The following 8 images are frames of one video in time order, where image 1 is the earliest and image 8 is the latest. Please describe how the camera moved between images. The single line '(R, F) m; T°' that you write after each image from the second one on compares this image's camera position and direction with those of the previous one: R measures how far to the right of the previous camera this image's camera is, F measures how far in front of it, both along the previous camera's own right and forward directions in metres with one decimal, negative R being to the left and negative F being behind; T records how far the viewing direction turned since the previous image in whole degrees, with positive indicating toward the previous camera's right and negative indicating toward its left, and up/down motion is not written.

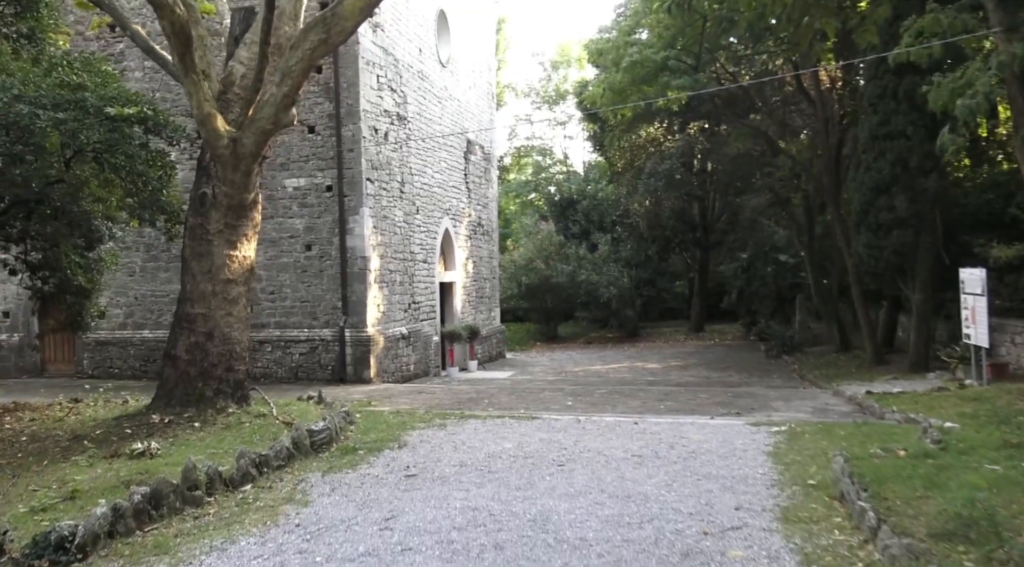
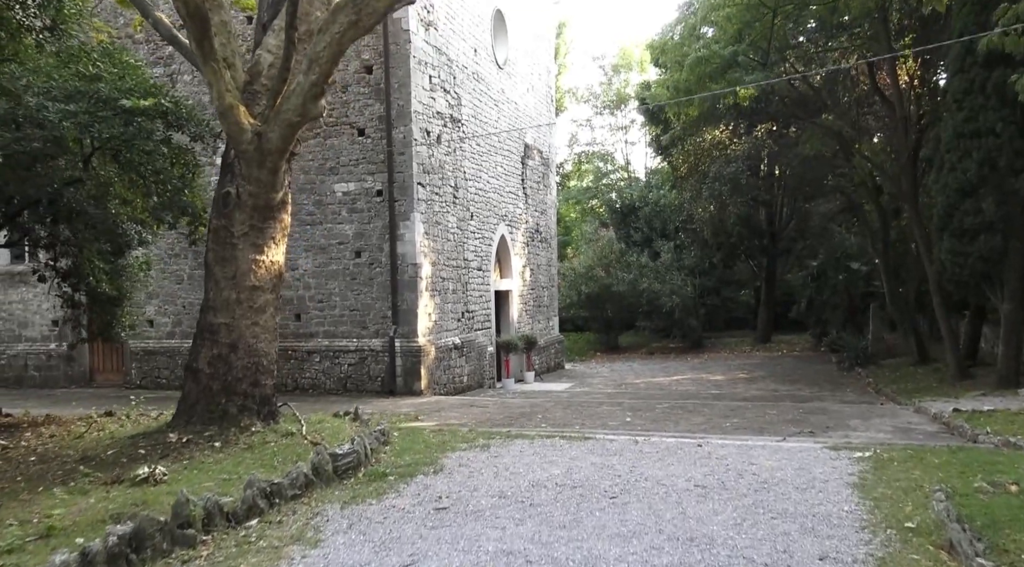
(+0.1, +0.6) m; -4°
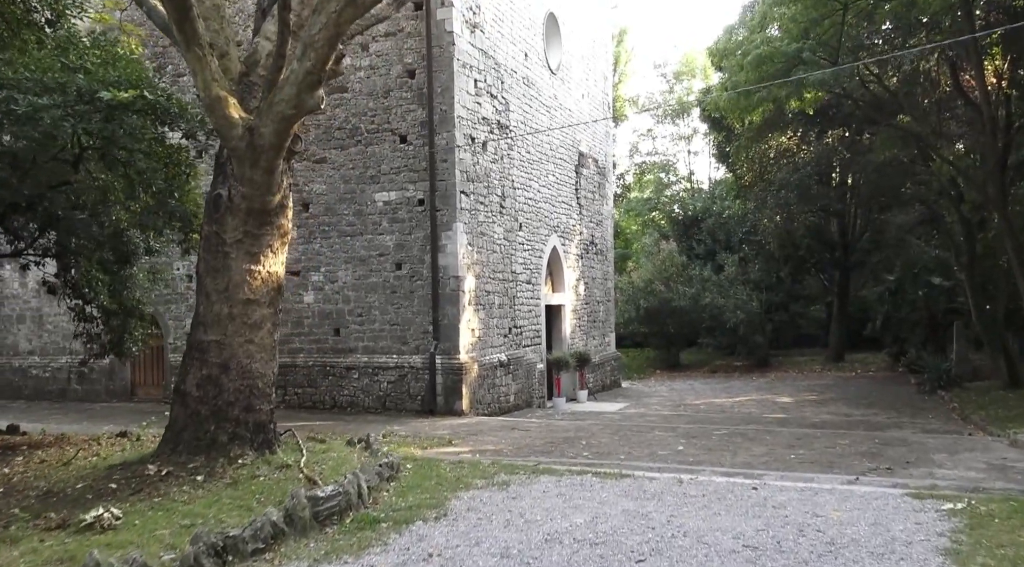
(+0.2, +0.7) m; -4°
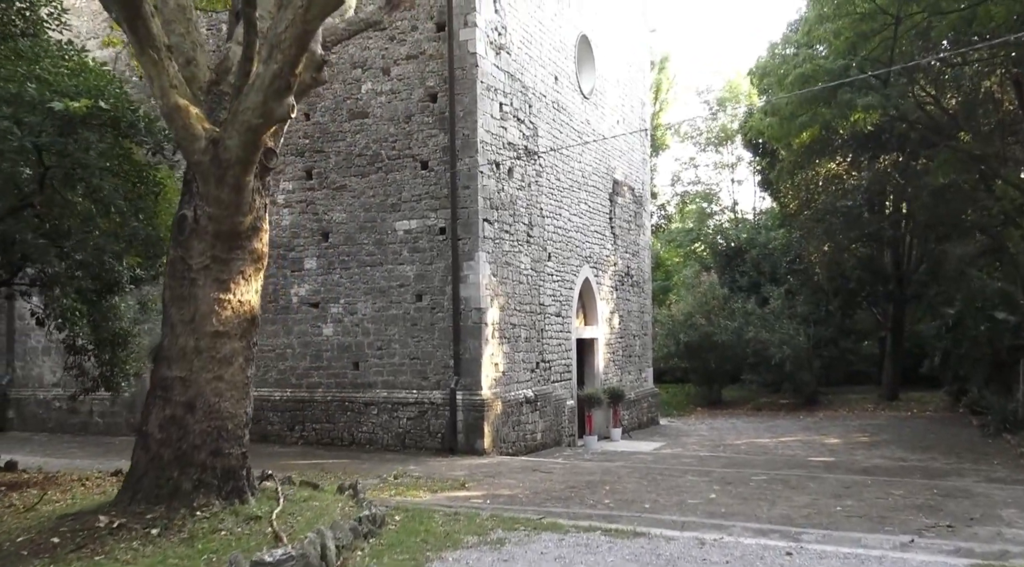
(+0.2, +0.5) m; -3°
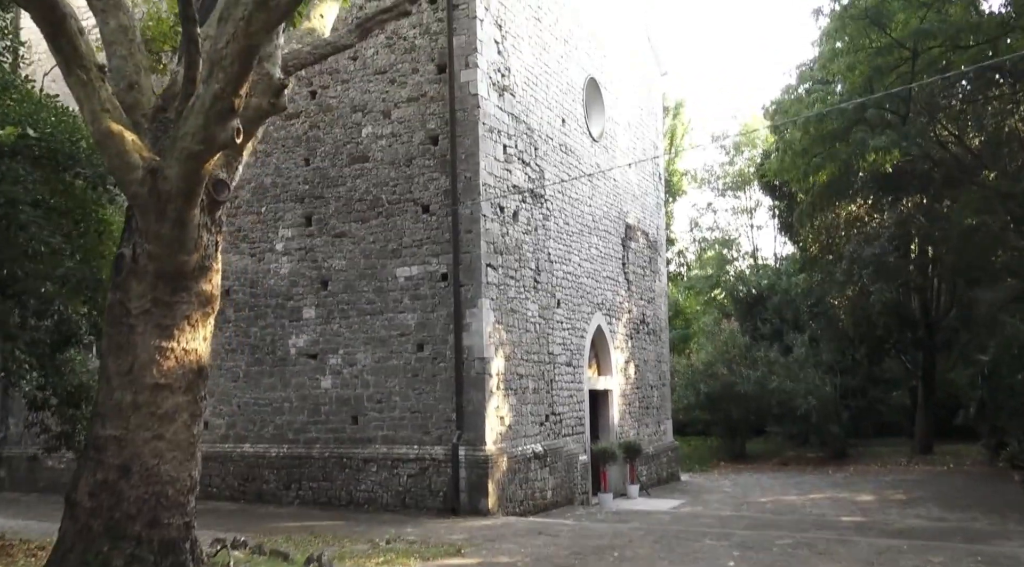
(+0.2, +0.5) m; -1°
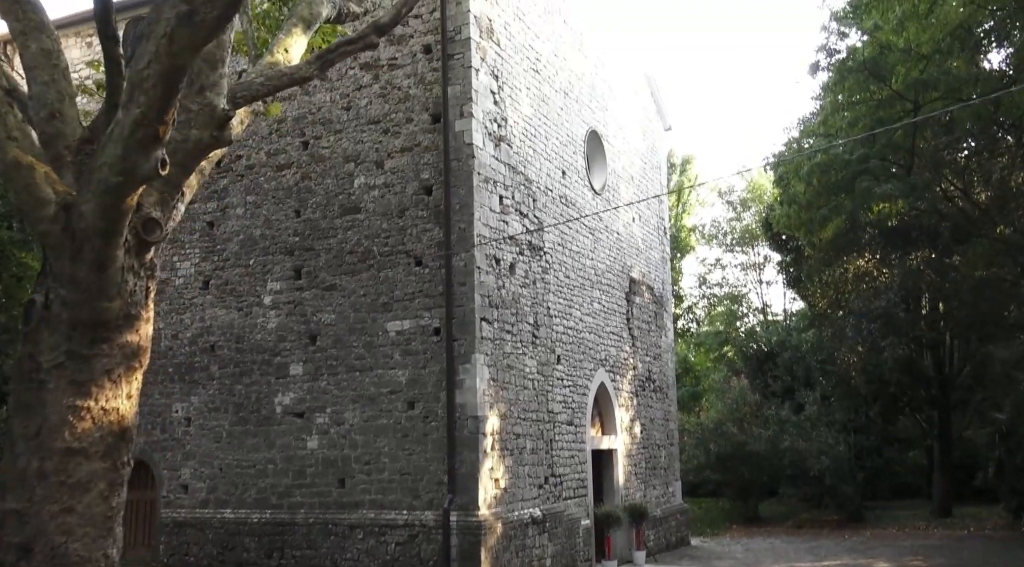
(+0.2, +0.5) m; -1°
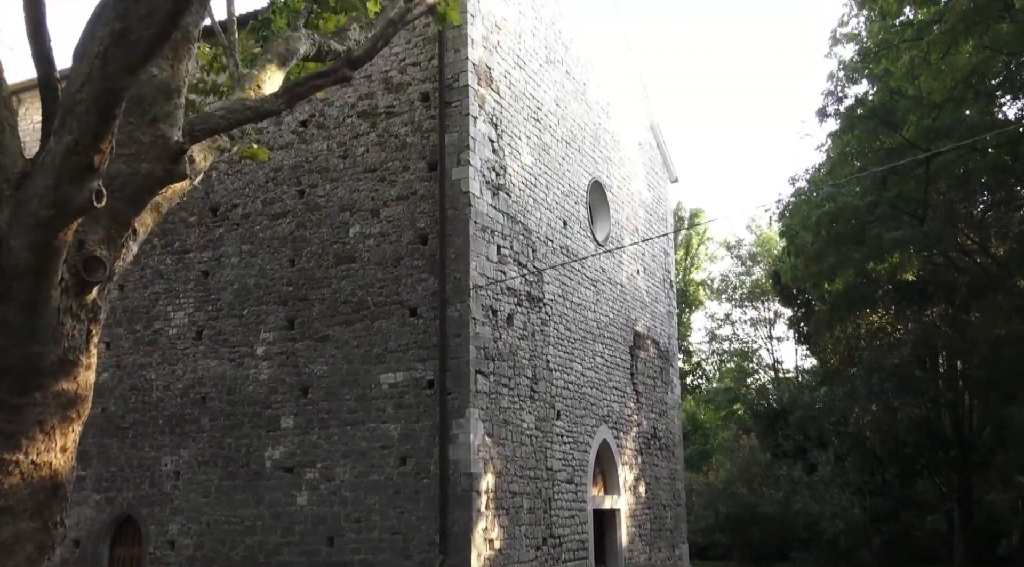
(+0.2, +0.3) m; -1°
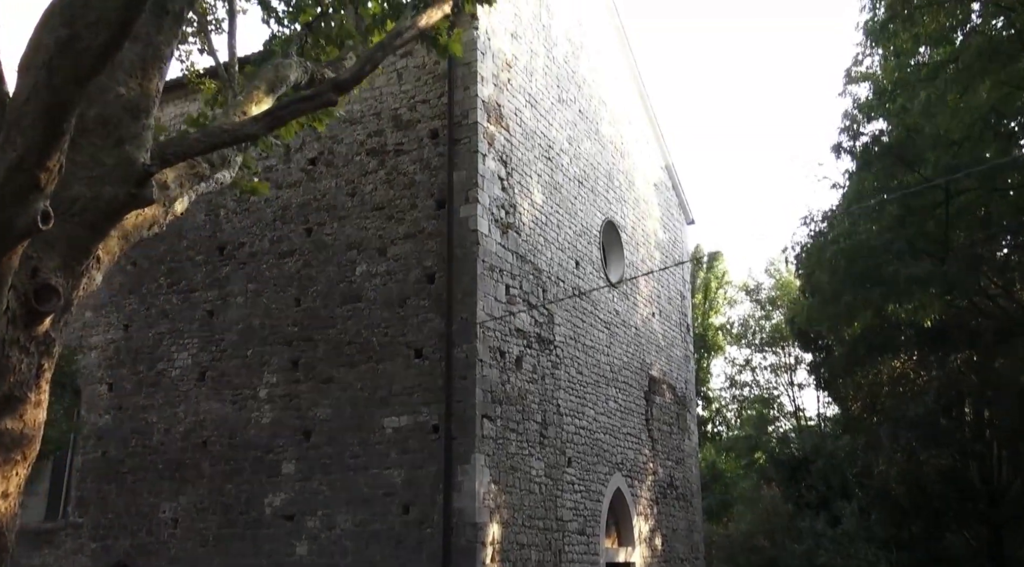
(+0.1, +0.3) m; -1°
